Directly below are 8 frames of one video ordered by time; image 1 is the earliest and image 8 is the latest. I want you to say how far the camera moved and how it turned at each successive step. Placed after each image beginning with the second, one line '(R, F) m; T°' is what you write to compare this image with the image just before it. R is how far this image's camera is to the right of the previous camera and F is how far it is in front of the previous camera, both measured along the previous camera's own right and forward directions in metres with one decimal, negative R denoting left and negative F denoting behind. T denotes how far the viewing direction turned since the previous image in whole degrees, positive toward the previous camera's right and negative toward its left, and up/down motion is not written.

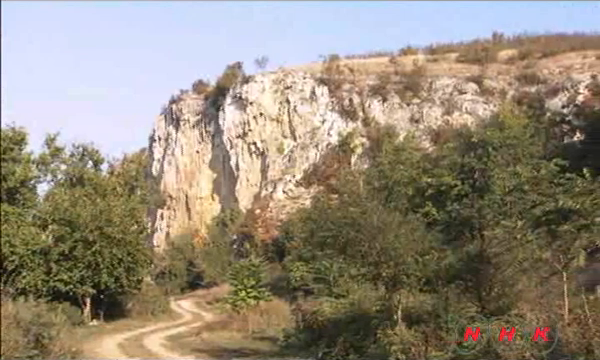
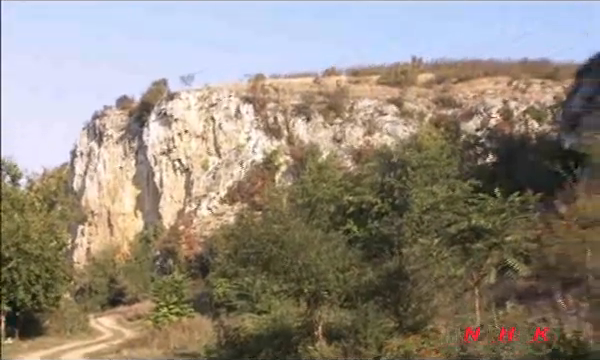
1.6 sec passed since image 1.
(+0.2, -0.2) m; +6°
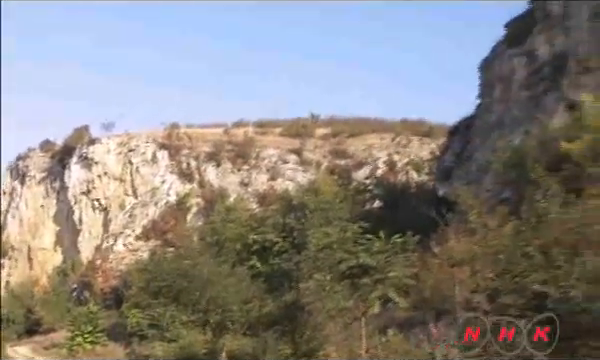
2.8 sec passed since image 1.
(+0.4, -1.8) m; +6°
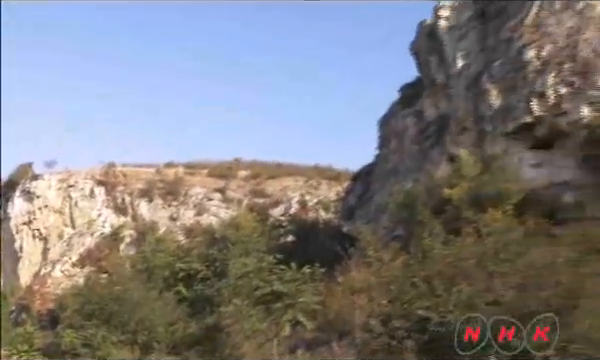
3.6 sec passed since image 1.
(+0.2, -2.4) m; +6°
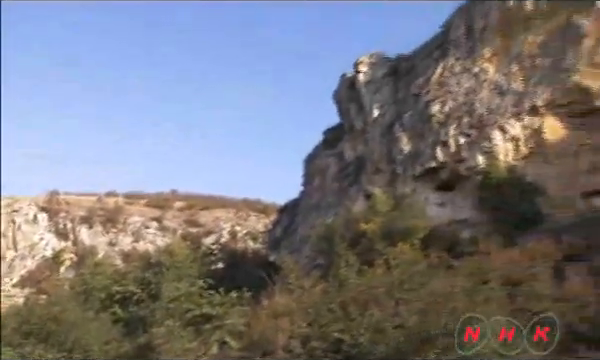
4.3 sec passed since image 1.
(-0.1, -2.0) m; +6°
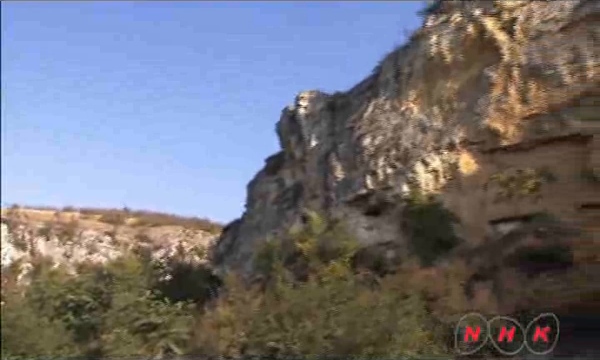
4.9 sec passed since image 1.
(-0.5, -2.3) m; +6°
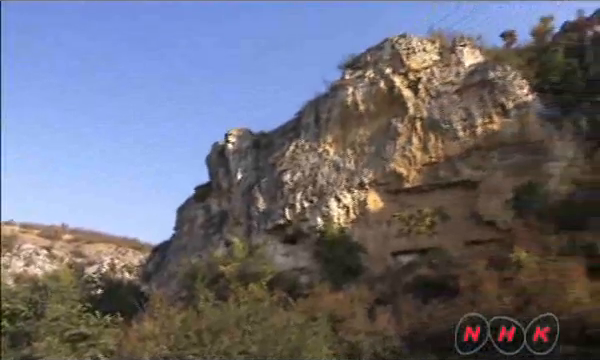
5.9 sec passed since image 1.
(-0.8, -2.8) m; +8°
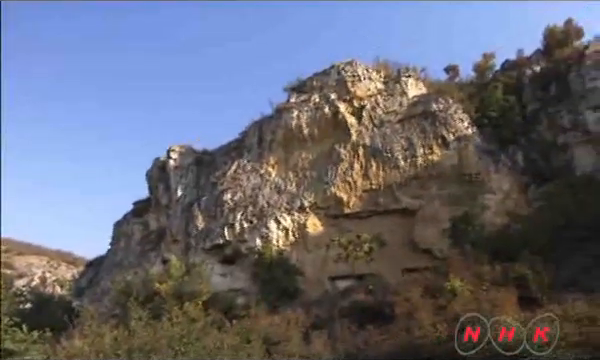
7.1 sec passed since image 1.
(-0.5, 0.0) m; +6°
